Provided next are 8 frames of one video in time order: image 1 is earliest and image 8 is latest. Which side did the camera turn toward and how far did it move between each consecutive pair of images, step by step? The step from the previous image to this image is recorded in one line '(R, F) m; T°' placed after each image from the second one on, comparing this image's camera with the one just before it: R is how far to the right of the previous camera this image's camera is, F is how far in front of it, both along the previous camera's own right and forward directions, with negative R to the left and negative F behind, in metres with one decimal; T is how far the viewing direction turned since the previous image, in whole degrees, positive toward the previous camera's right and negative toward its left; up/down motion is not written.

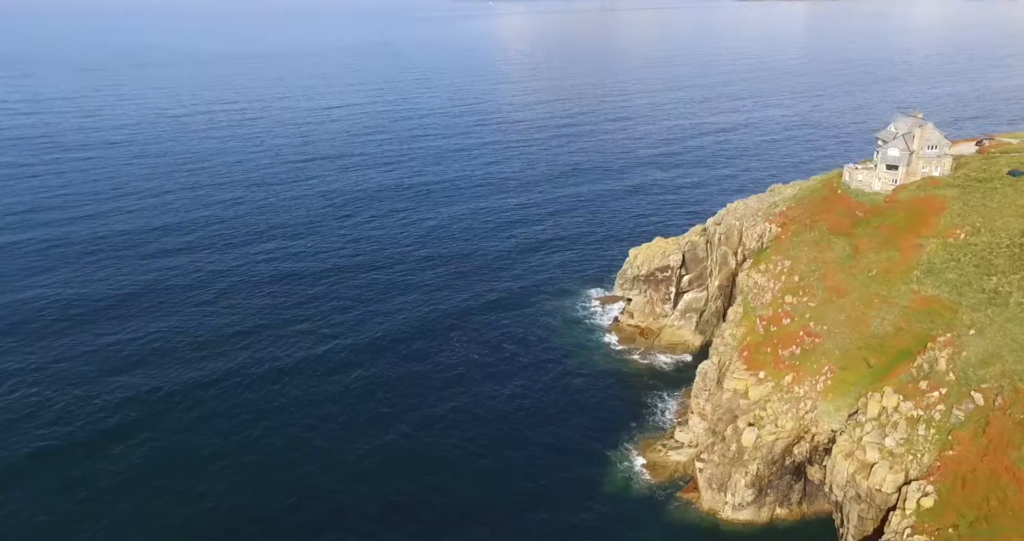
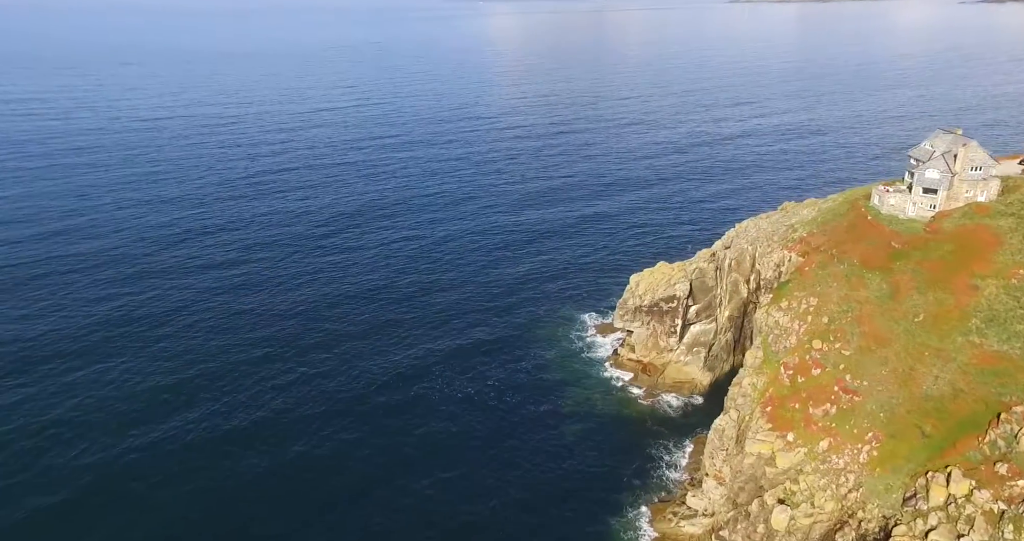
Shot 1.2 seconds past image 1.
(+0.2, +7.2) m; +1°
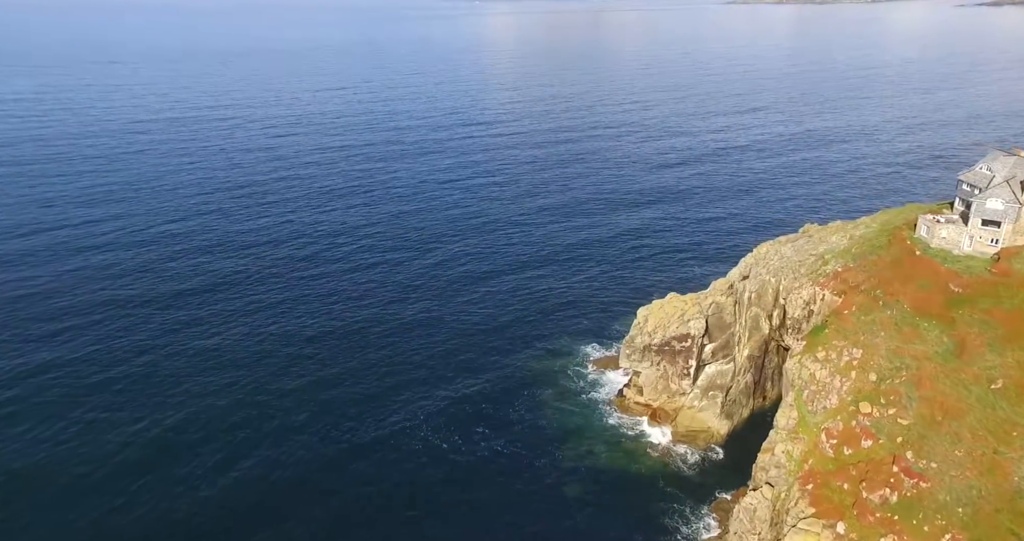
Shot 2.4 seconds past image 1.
(+0.2, +7.5) m; 0°
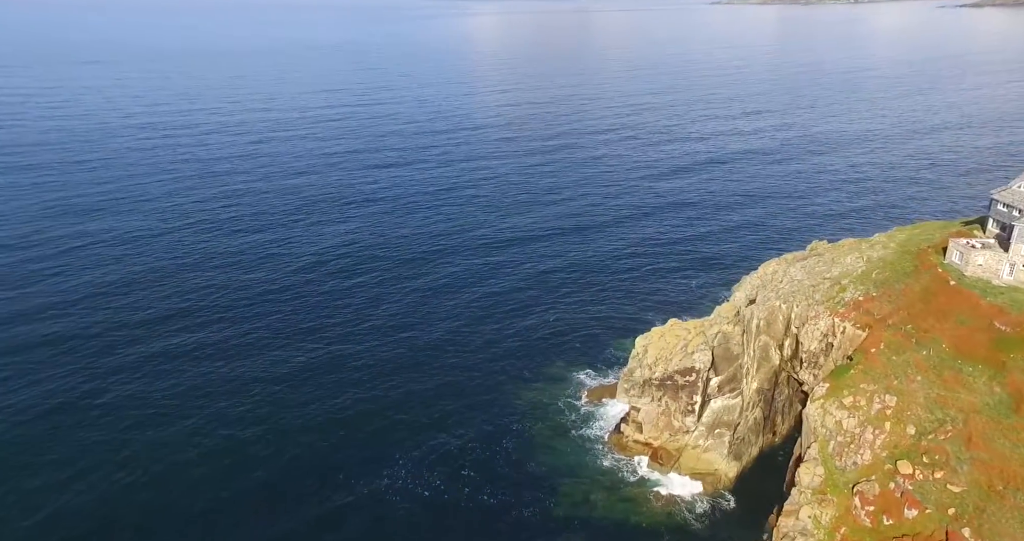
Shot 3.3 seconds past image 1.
(0.0, +5.4) m; +1°
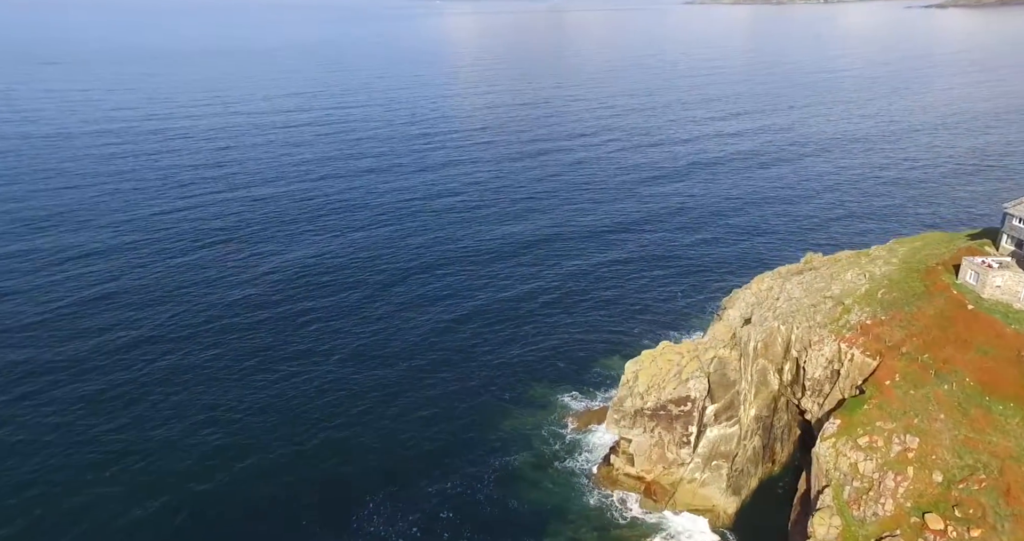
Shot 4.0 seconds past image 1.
(-0.1, +4.0) m; +2°
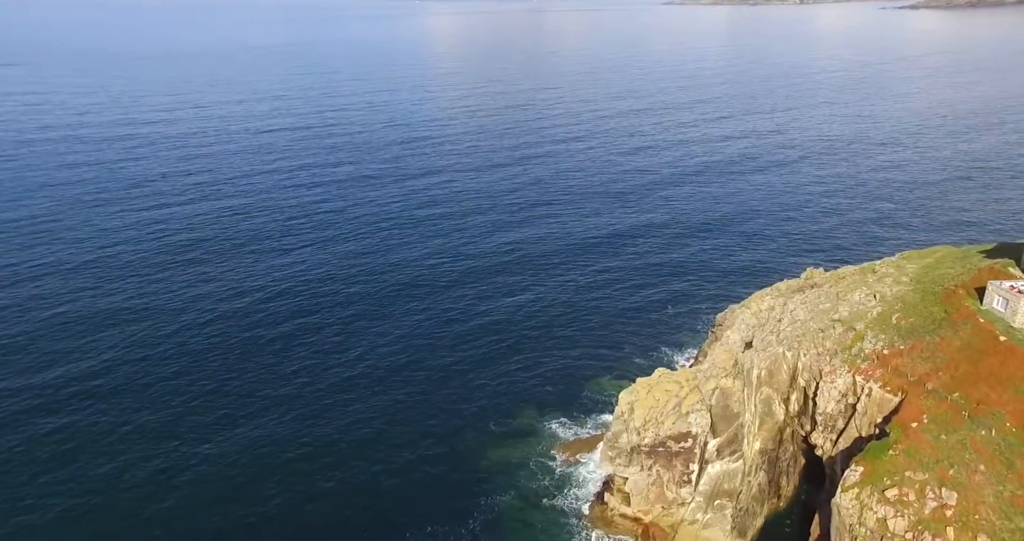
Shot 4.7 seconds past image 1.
(-0.2, +4.2) m; +1°
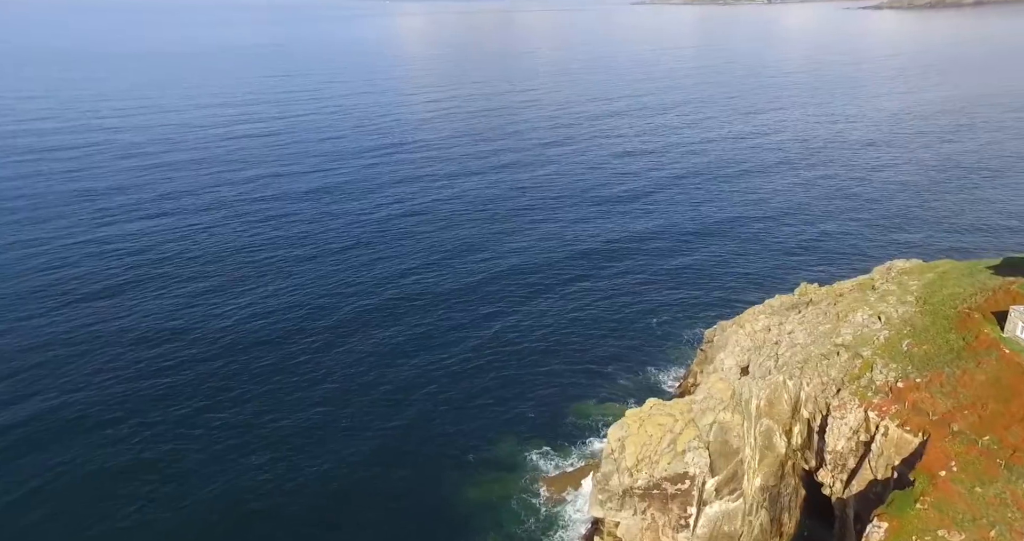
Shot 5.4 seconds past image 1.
(-0.2, +4.1) m; +2°
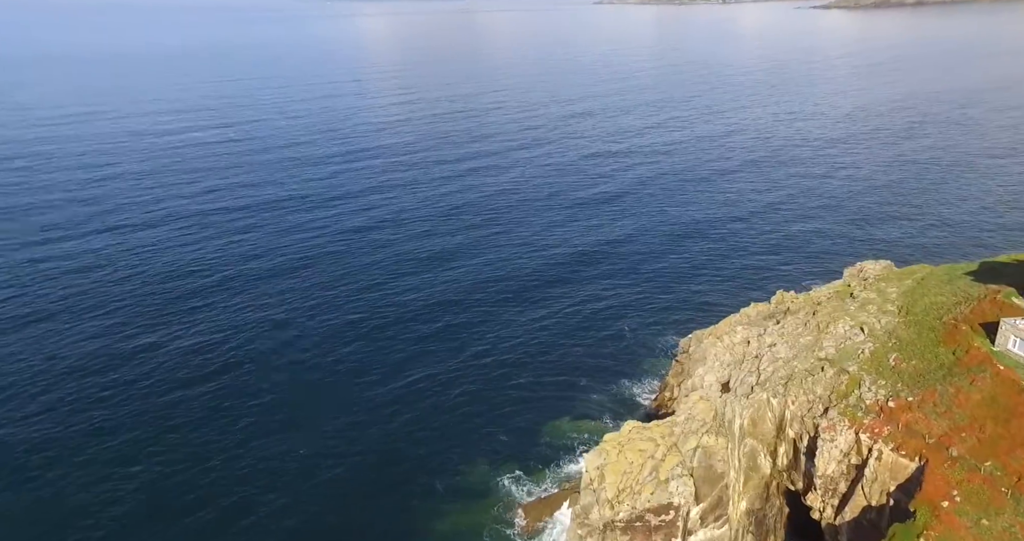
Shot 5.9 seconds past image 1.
(-0.1, +2.6) m; +3°
